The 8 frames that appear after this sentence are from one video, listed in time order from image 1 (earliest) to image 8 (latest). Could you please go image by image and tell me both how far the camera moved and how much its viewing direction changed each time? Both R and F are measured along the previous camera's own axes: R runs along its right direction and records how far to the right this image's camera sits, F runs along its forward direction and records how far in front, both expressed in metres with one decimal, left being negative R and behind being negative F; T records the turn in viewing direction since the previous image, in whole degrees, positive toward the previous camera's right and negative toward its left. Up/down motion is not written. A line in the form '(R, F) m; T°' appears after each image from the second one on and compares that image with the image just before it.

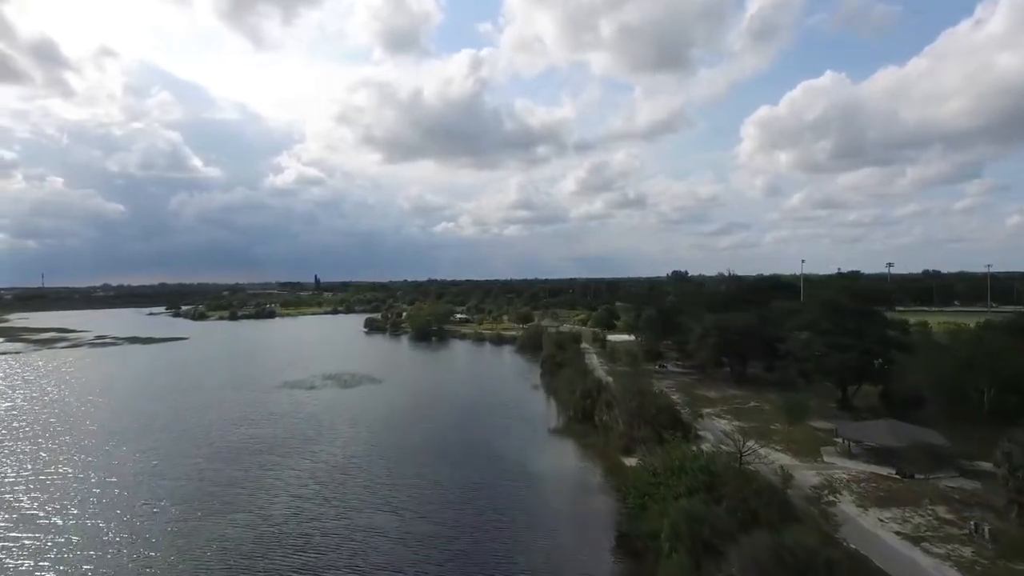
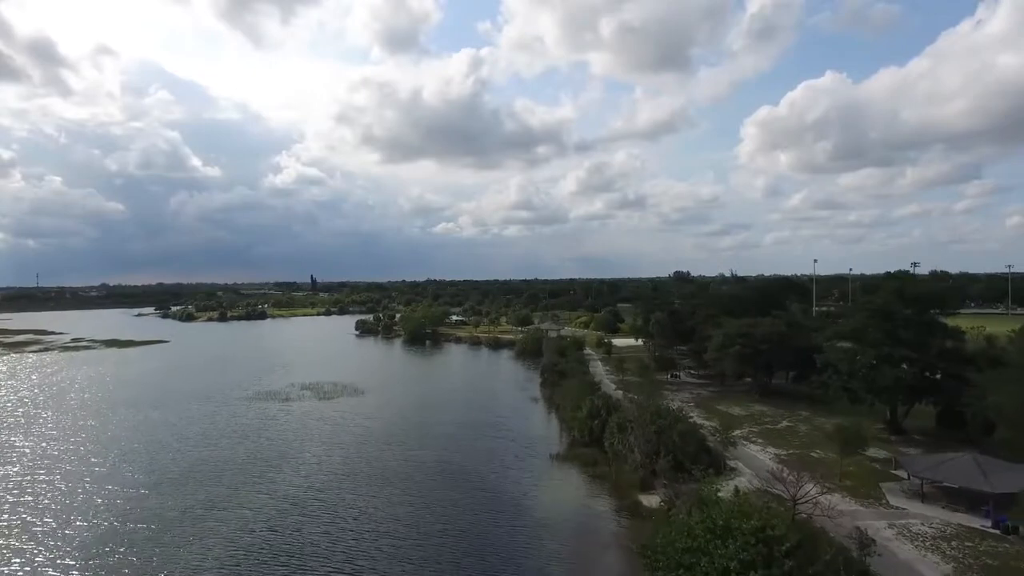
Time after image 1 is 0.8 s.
(+0.2, +4.4) m; 0°
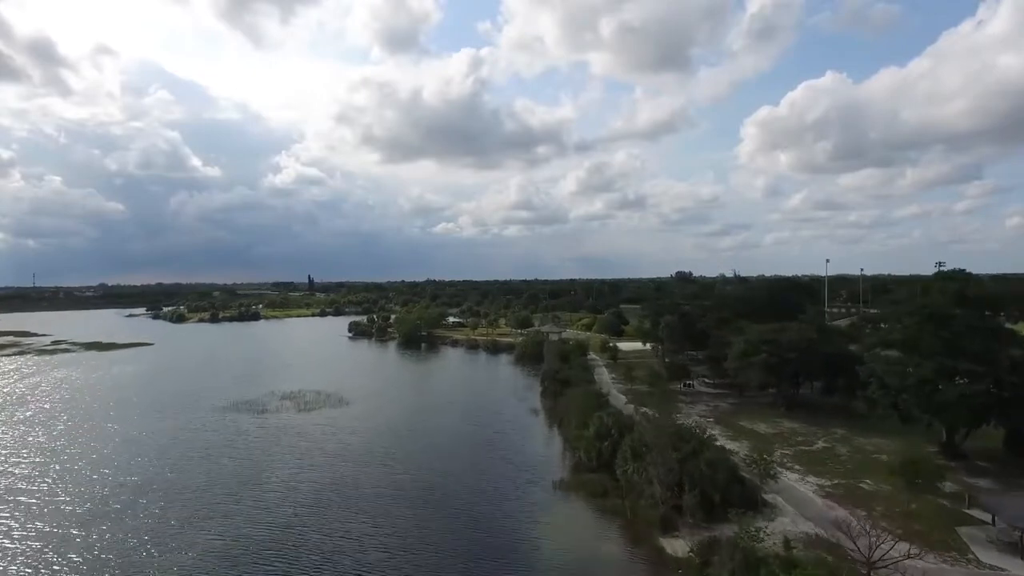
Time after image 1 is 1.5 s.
(+0.1, +3.7) m; 0°
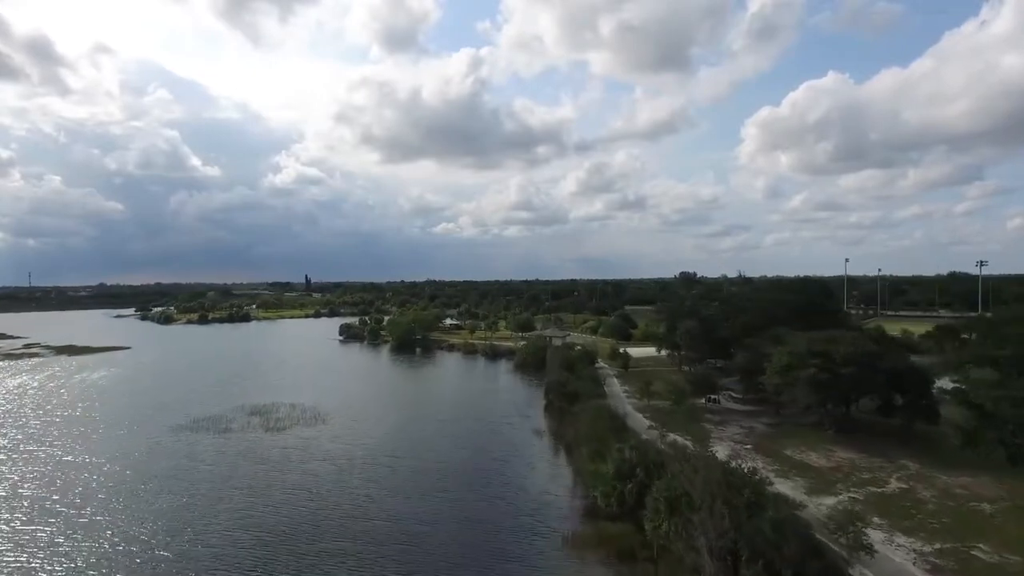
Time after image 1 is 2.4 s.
(0.0, +4.8) m; 0°
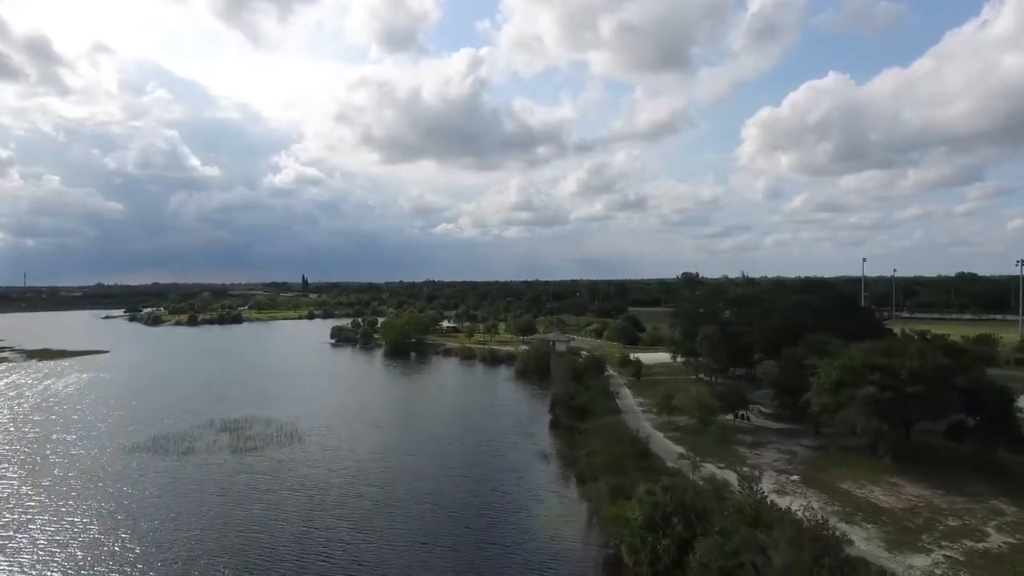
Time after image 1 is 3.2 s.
(-0.1, +4.1) m; 0°
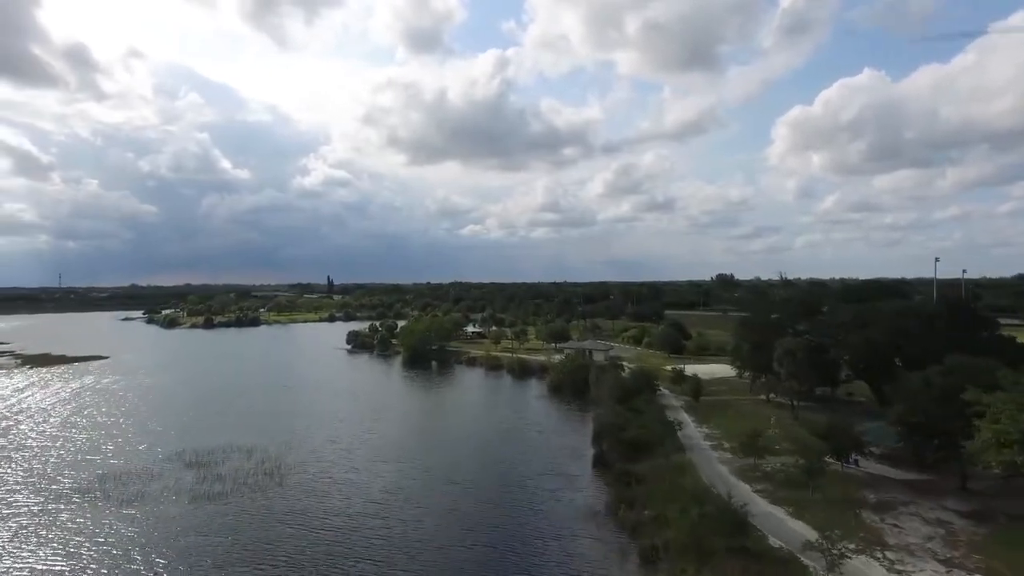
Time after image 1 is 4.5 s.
(-0.4, +6.8) m; -2°
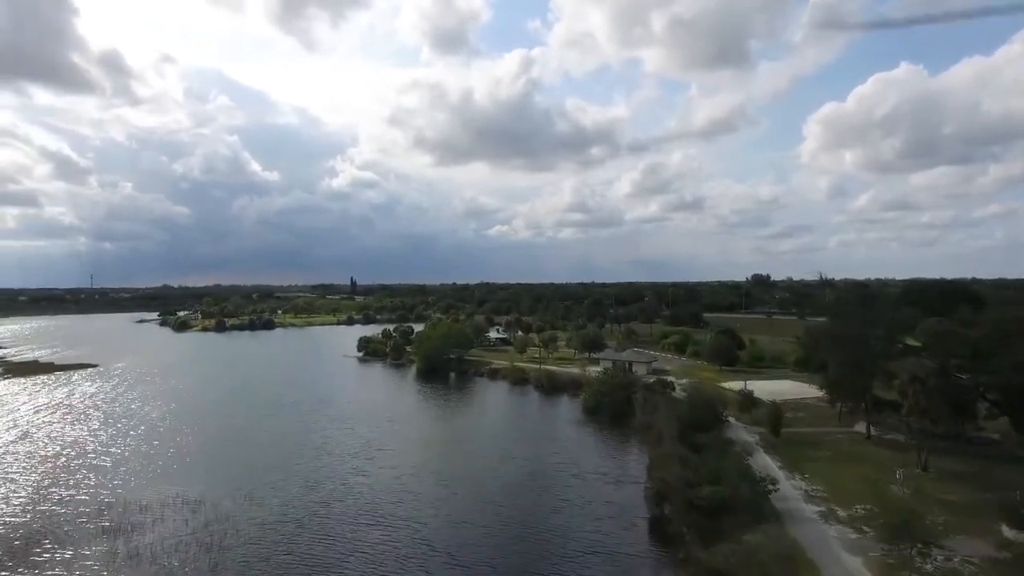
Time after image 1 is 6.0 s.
(-0.1, +7.5) m; -2°
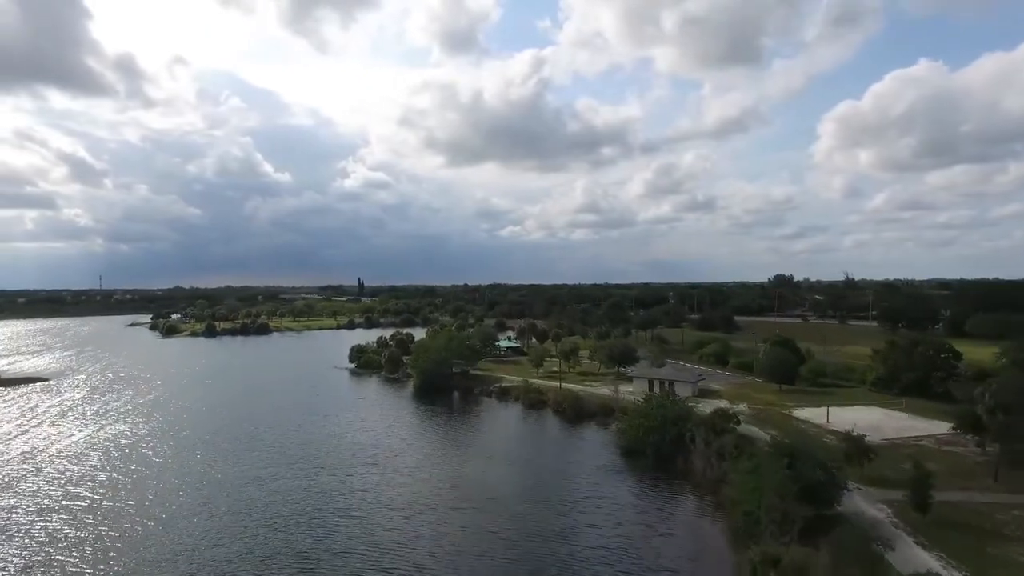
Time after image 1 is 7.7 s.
(-0.2, +8.9) m; -1°
